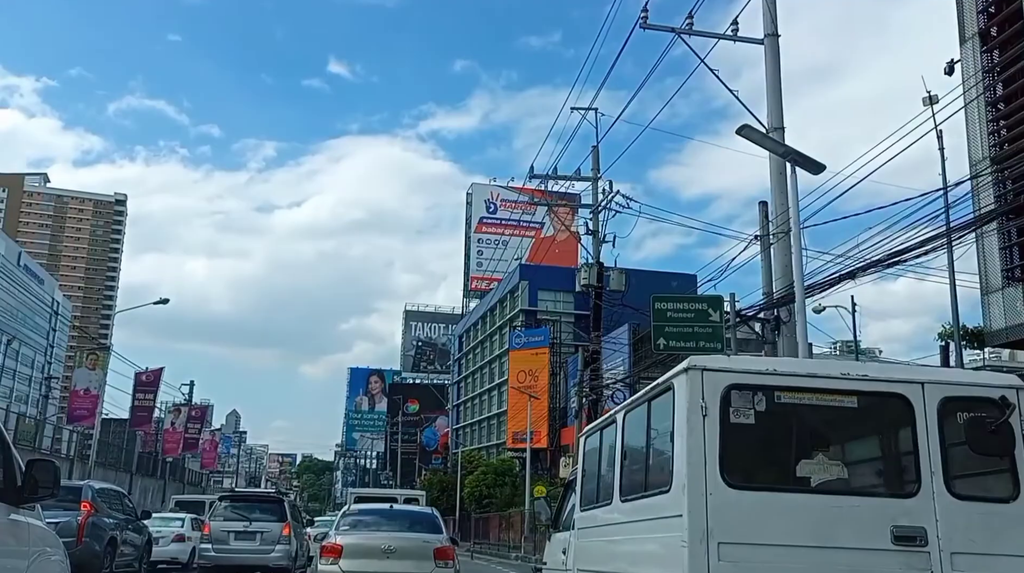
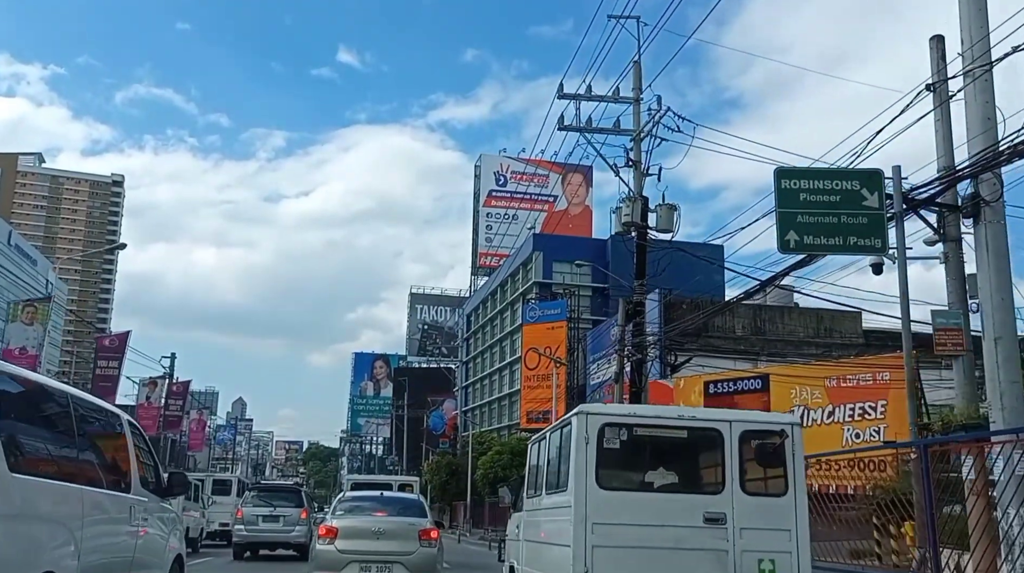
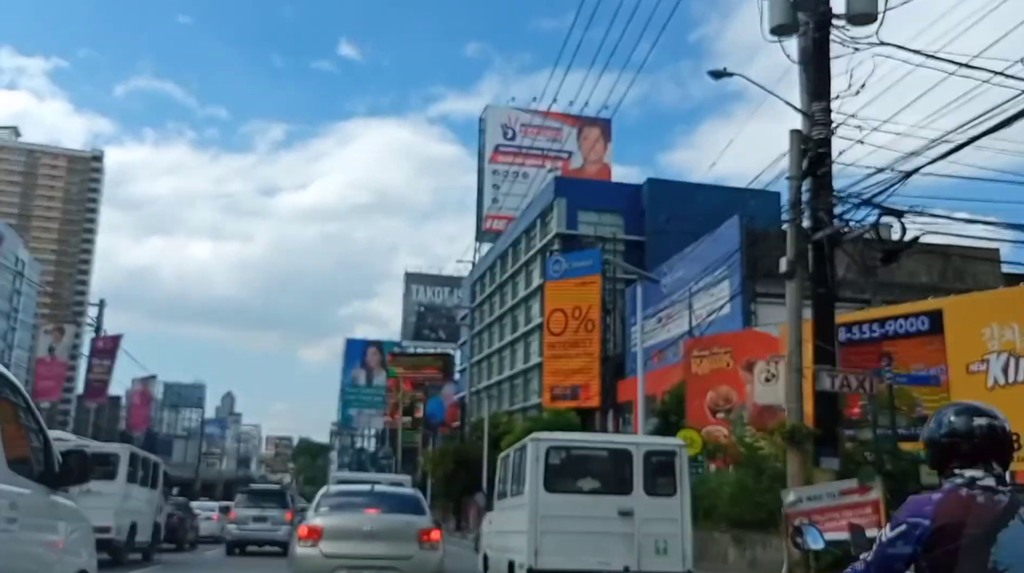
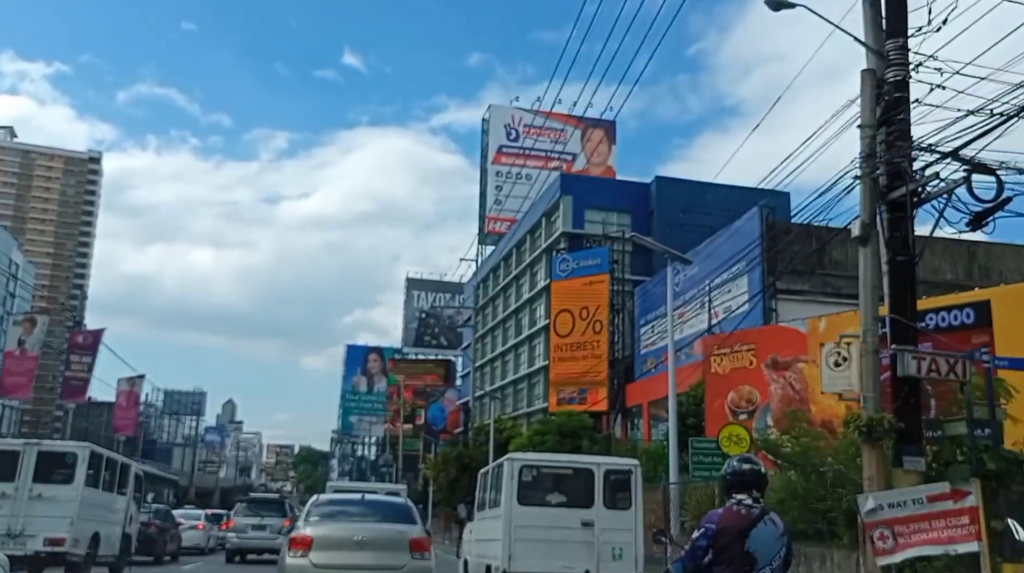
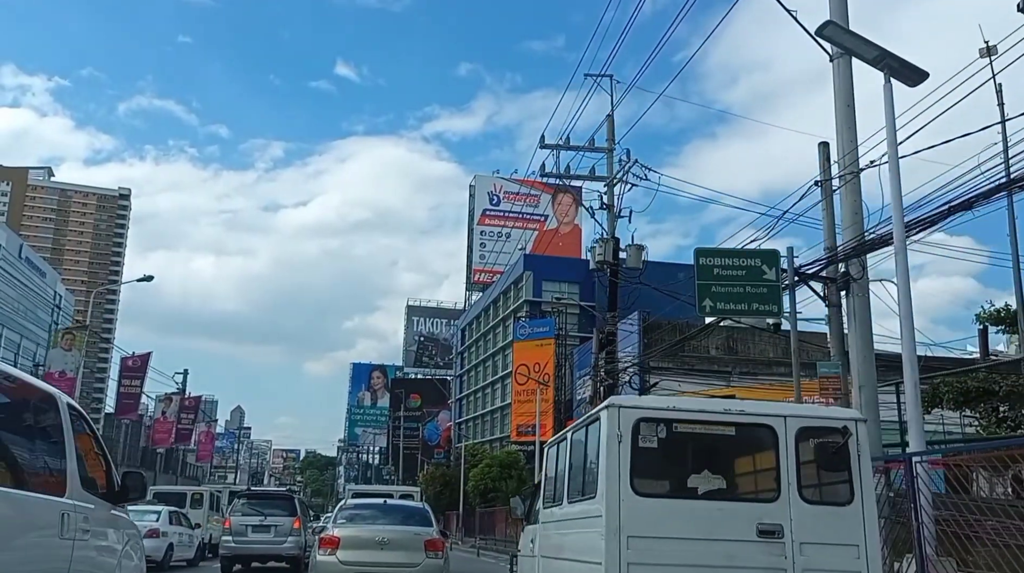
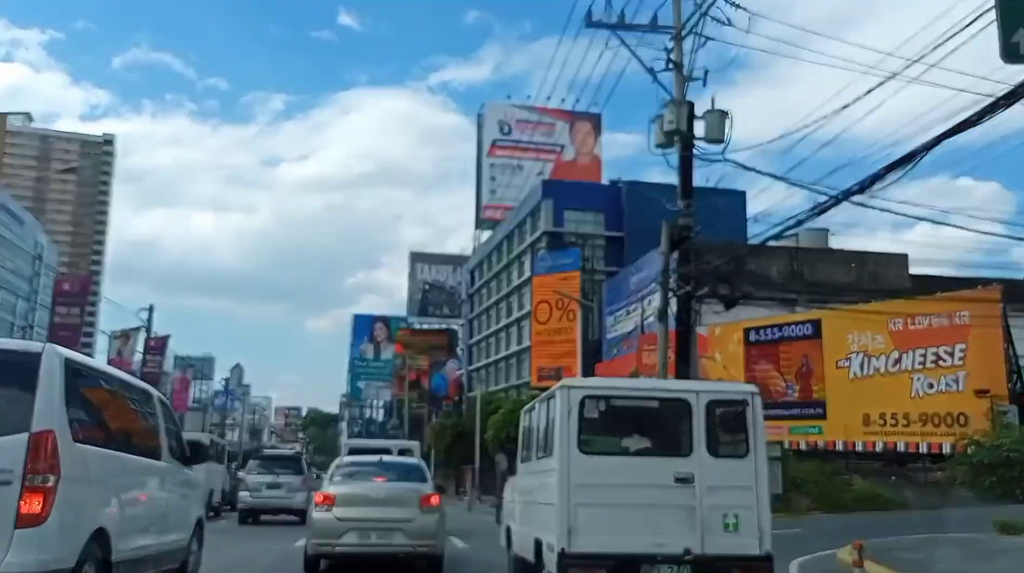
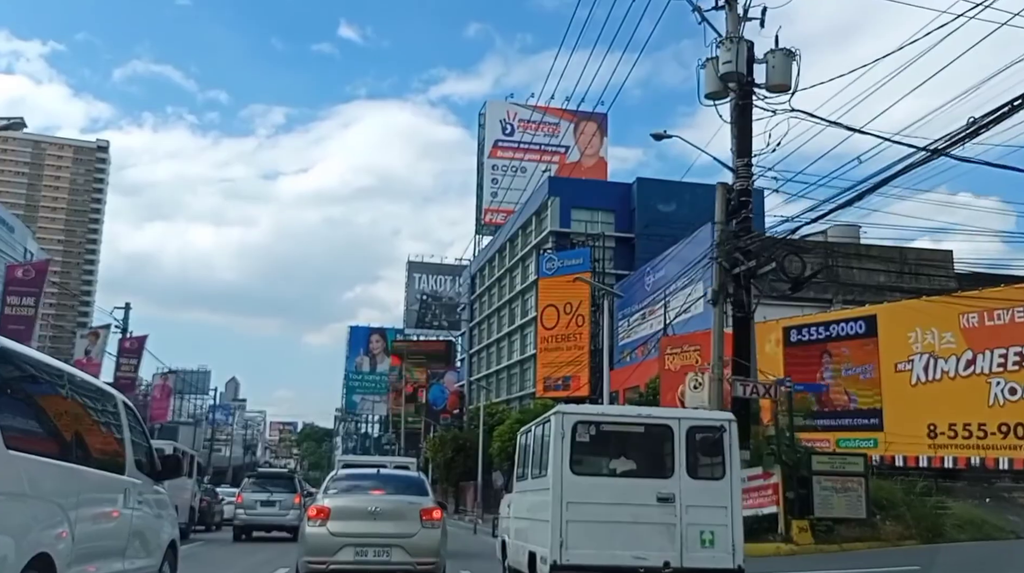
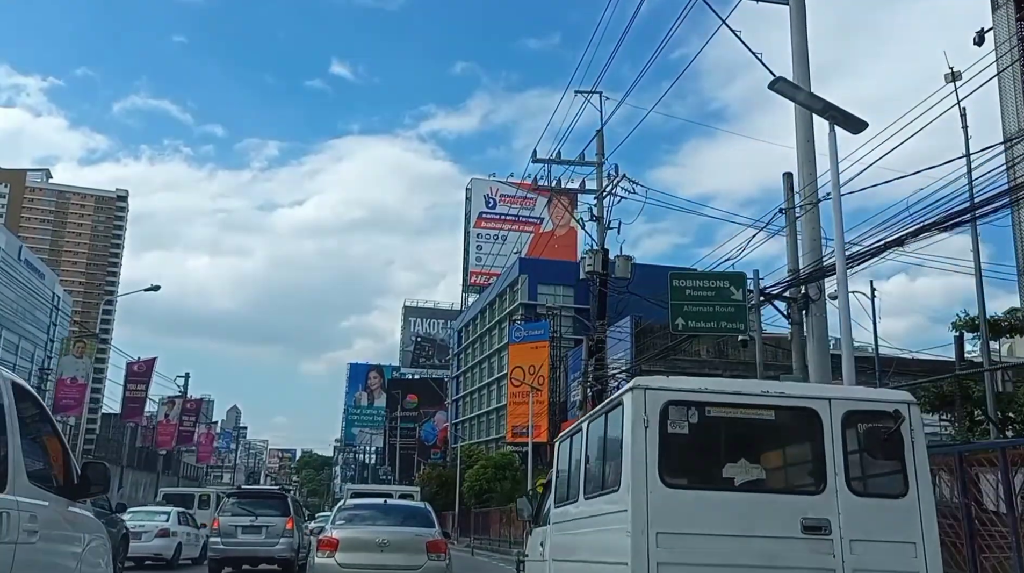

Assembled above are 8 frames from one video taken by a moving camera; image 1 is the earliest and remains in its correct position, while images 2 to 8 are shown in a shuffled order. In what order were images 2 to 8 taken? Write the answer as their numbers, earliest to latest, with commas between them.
8, 5, 2, 6, 7, 3, 4
